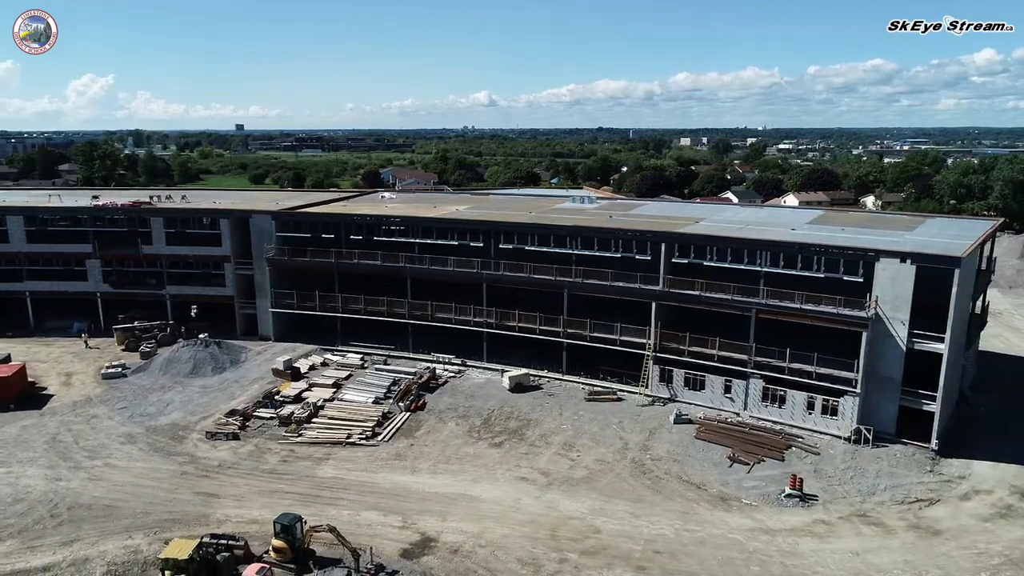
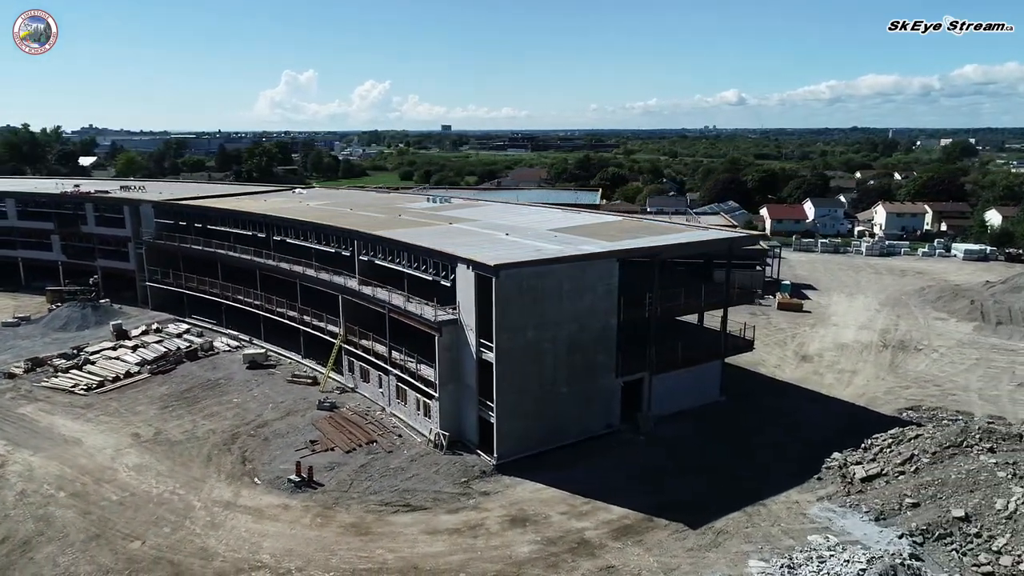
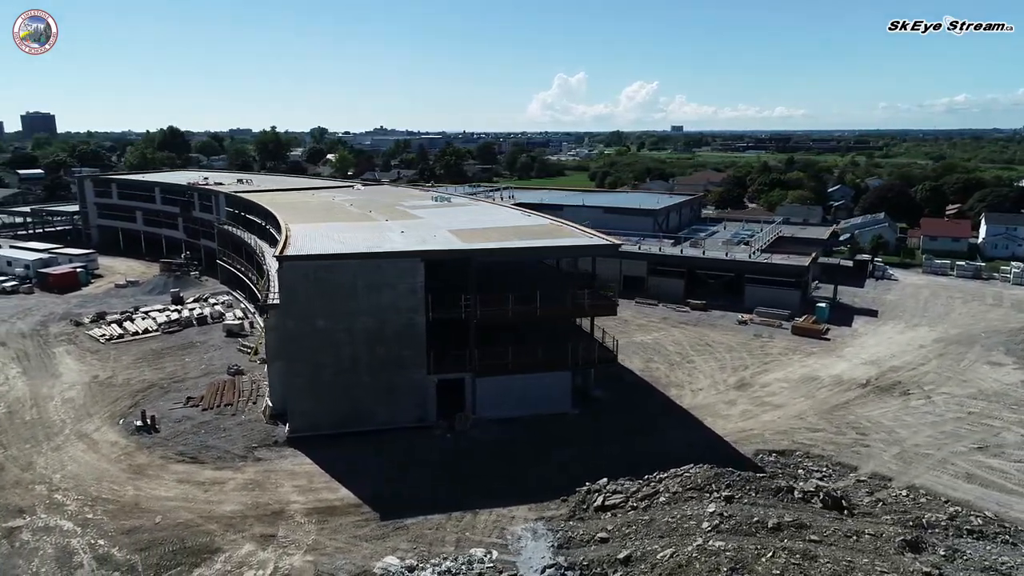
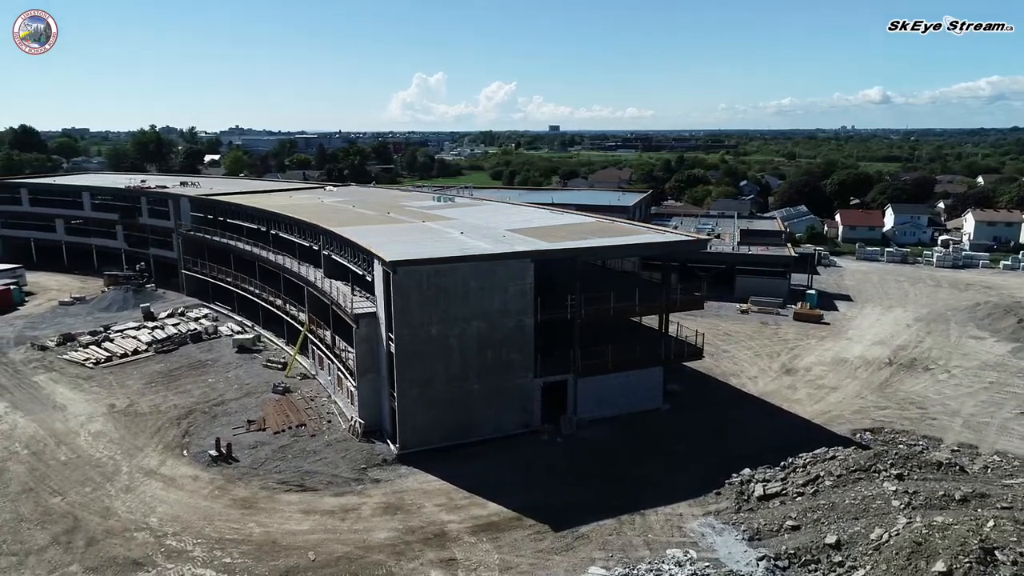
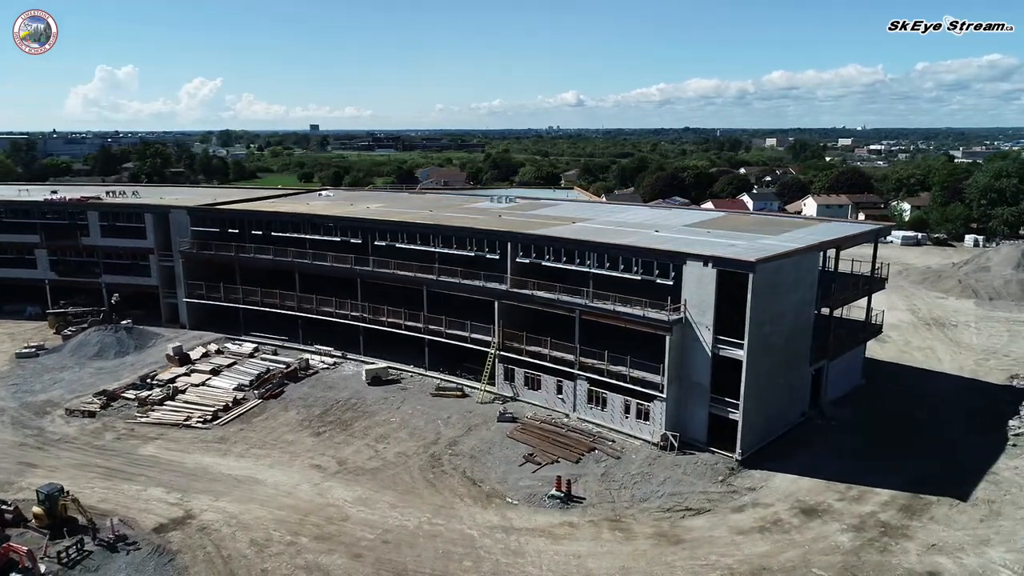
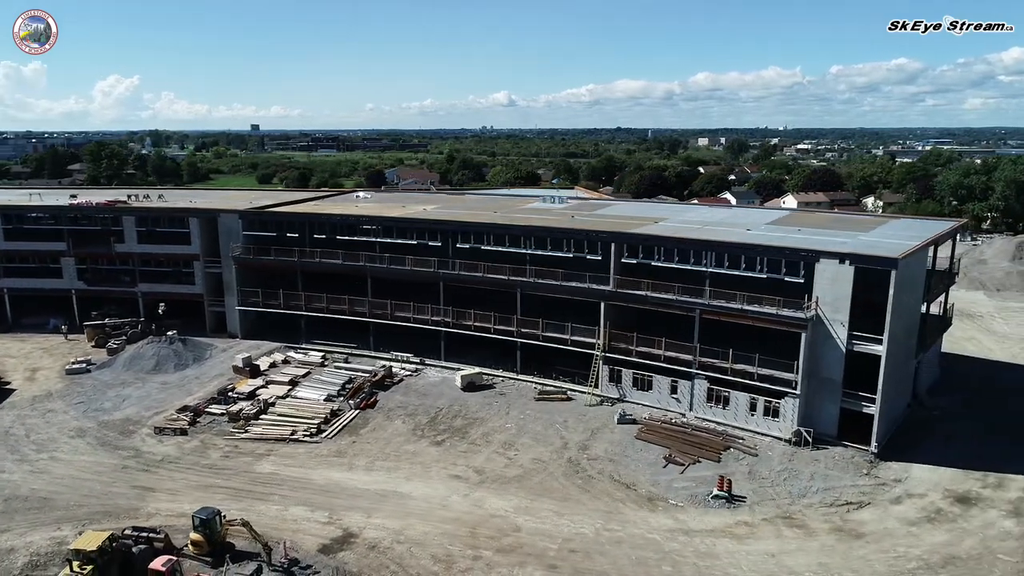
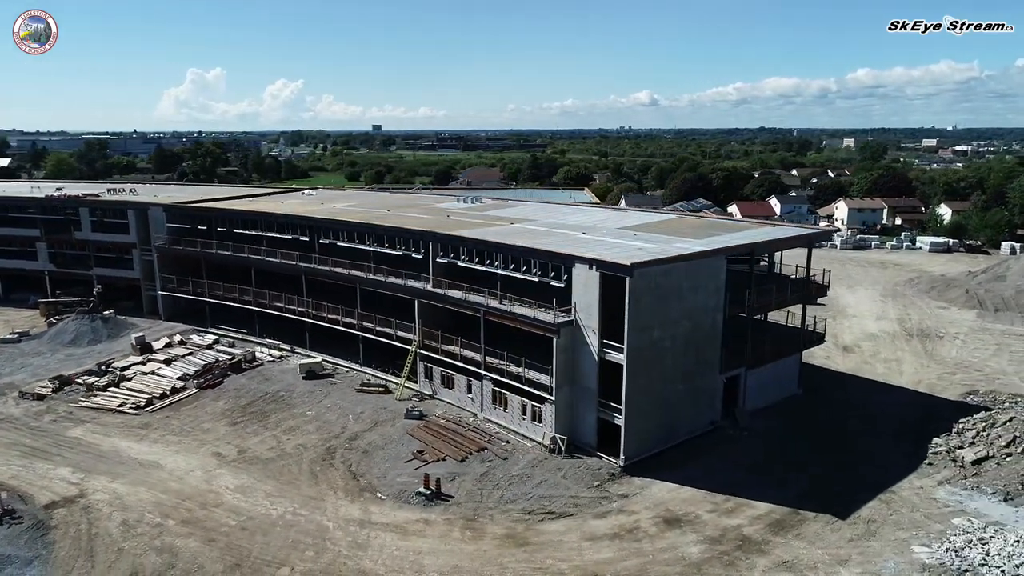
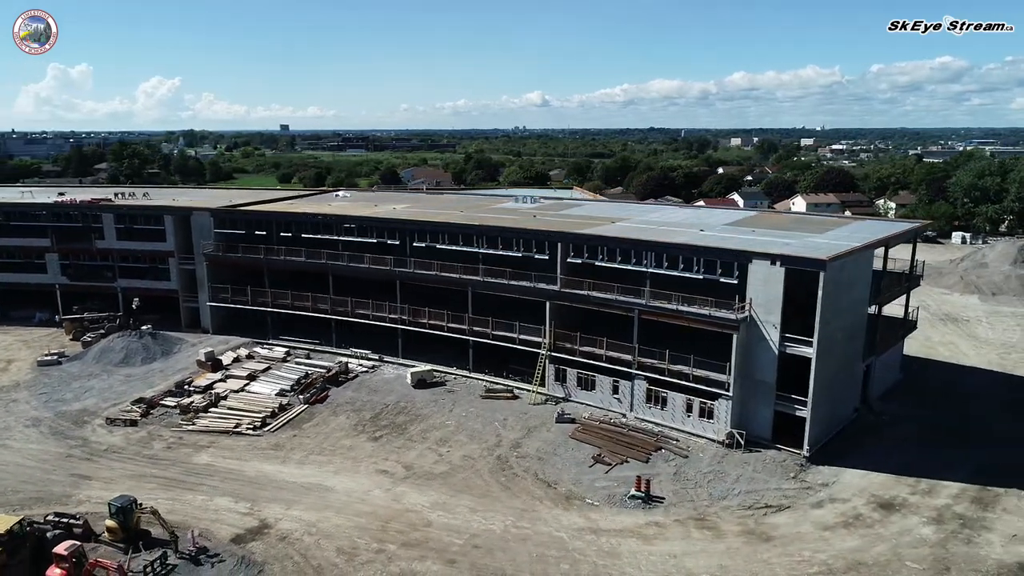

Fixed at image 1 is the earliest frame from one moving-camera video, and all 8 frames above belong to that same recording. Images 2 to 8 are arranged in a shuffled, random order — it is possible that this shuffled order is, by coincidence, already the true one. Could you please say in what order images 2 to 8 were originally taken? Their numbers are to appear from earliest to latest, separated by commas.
6, 8, 5, 7, 2, 4, 3
